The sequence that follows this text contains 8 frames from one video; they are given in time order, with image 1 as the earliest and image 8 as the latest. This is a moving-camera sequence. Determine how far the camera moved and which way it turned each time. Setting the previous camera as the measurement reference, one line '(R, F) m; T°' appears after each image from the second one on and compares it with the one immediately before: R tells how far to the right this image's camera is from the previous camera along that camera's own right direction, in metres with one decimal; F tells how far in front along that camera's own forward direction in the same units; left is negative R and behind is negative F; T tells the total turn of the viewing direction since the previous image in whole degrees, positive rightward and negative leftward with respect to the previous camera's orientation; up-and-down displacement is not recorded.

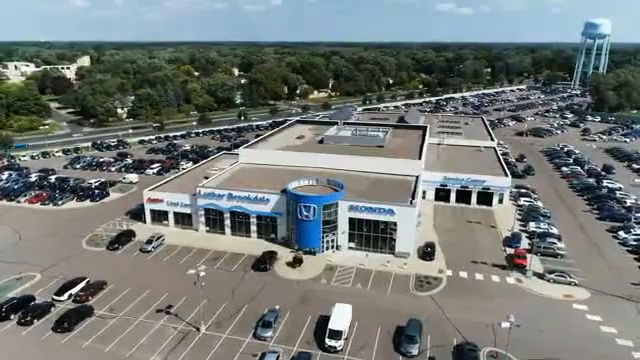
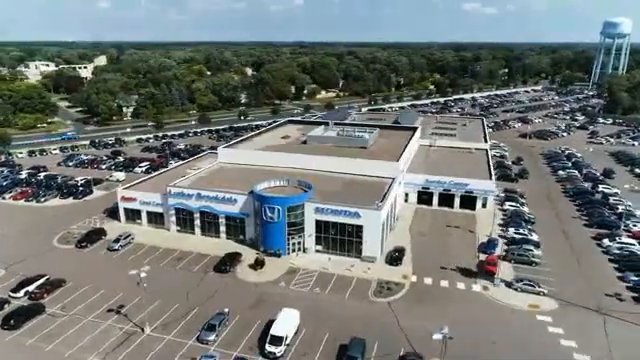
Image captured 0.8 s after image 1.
(+5.0, +1.0) m; -3°
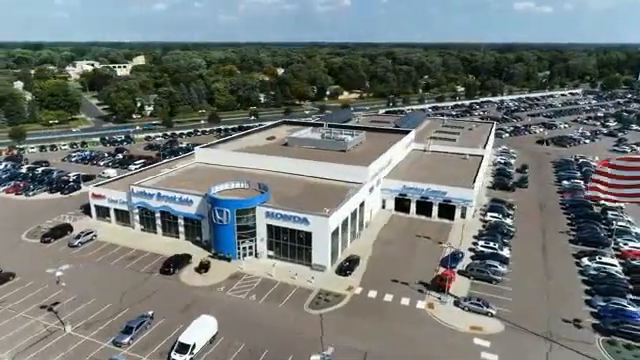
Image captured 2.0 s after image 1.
(+8.1, +1.7) m; -5°
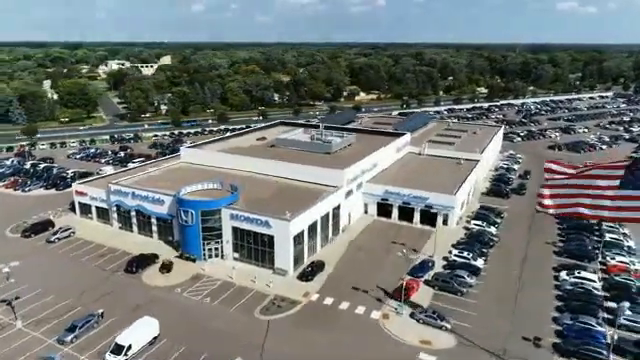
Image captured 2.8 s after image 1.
(+5.7, +1.0) m; -4°
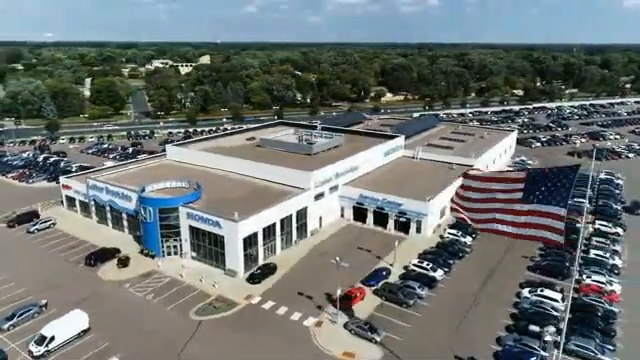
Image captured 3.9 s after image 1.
(+7.8, +1.2) m; -6°
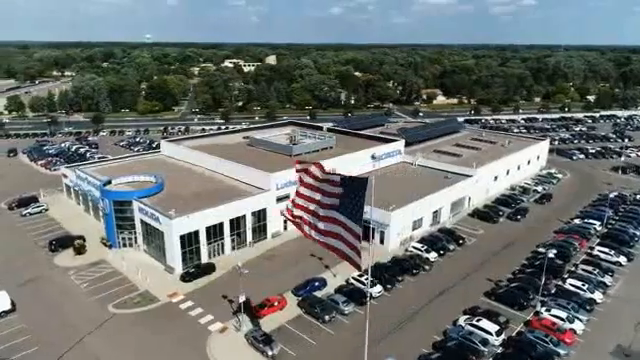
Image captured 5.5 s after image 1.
(+11.2, +2.5) m; -10°
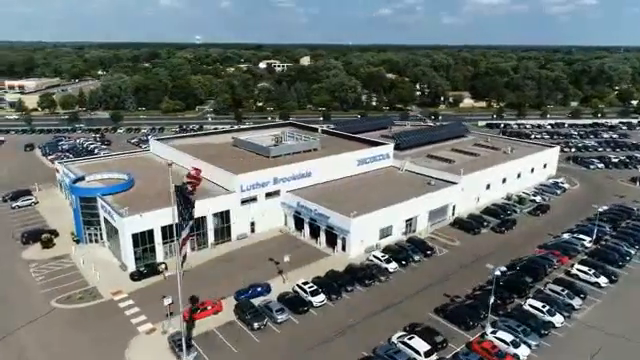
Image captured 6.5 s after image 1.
(+7.5, +1.4) m; -6°
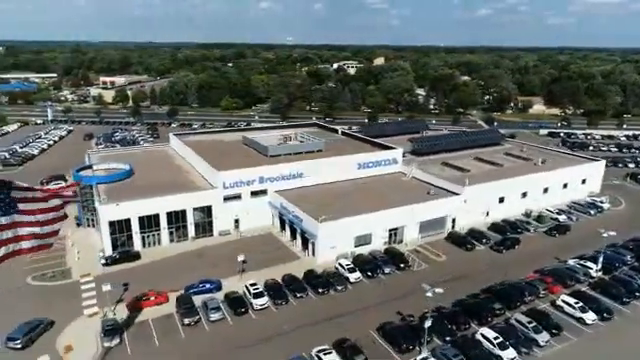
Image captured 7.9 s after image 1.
(+9.8, +1.9) m; -11°
